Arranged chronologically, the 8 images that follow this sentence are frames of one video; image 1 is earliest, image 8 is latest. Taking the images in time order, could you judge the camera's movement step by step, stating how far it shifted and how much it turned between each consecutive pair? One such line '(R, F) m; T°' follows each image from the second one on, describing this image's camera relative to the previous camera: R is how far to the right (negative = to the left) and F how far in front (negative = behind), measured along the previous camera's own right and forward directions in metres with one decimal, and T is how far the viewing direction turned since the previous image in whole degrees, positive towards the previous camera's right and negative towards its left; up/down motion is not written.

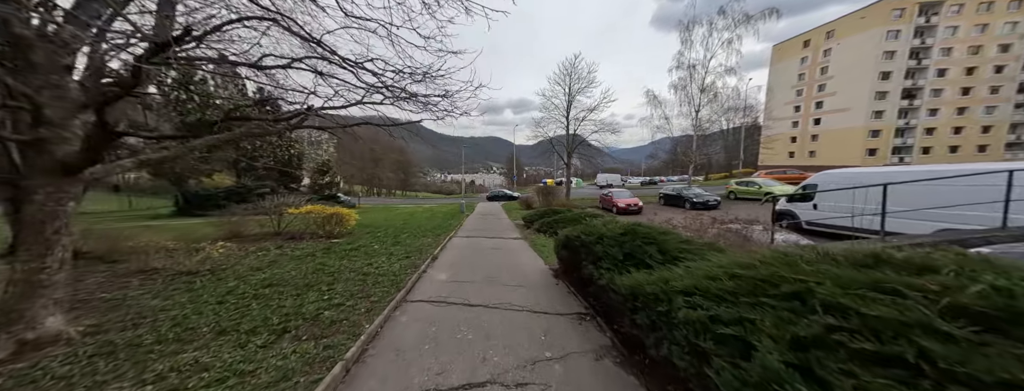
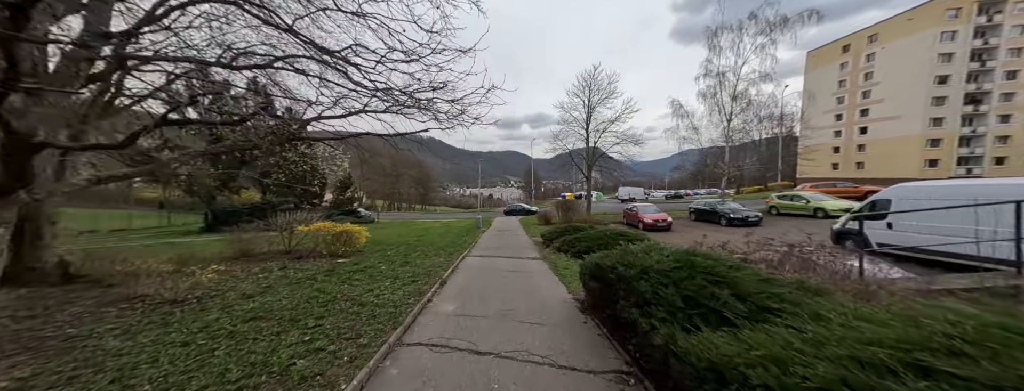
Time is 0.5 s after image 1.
(0.0, +0.7) m; -4°
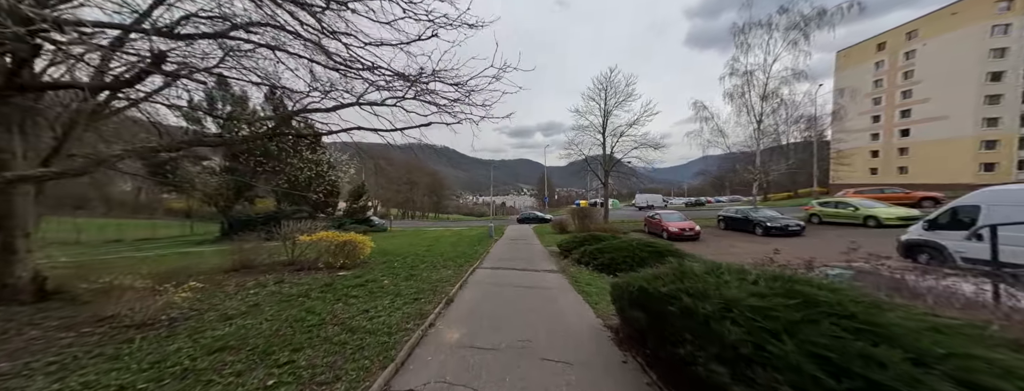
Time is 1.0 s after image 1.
(-0.1, +0.7) m; -3°
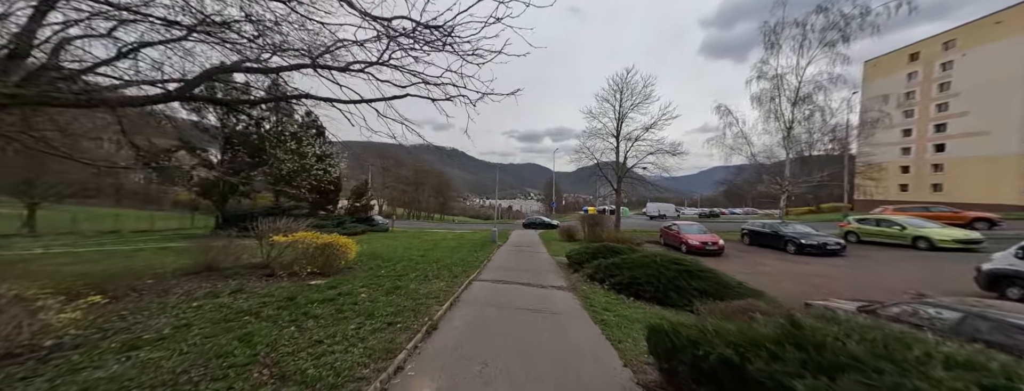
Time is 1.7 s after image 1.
(0.0, +1.1) m; -2°
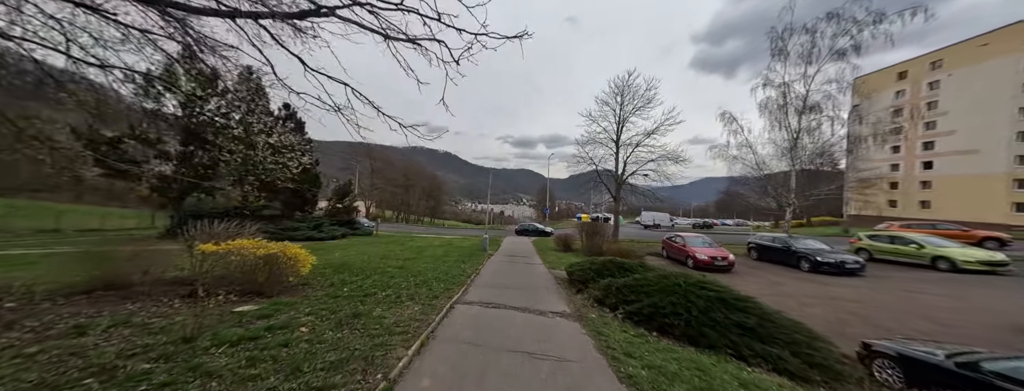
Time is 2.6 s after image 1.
(-0.1, +1.3) m; +2°
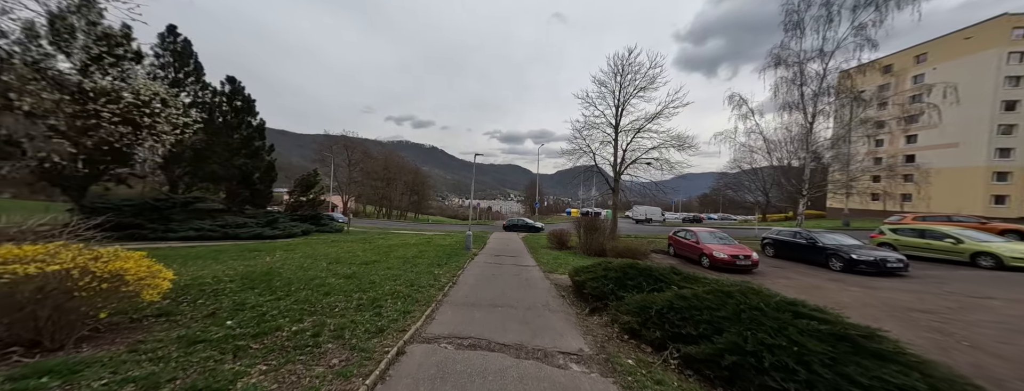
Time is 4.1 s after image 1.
(0.0, +2.2) m; +3°
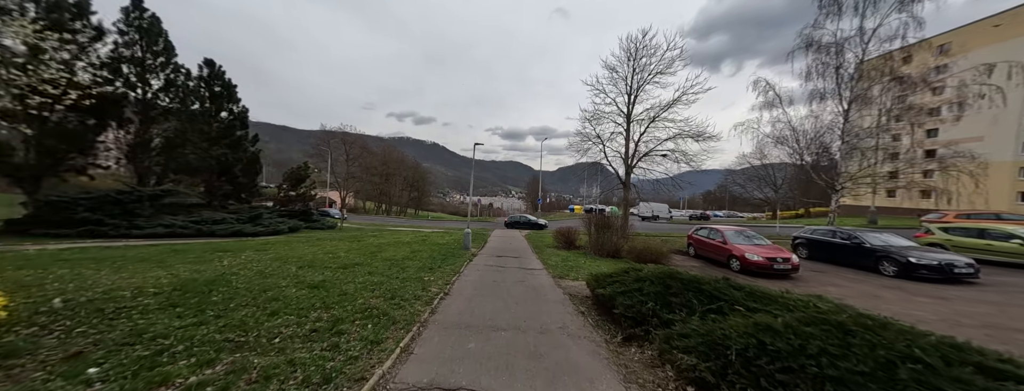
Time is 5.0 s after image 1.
(-0.1, +1.3) m; 0°
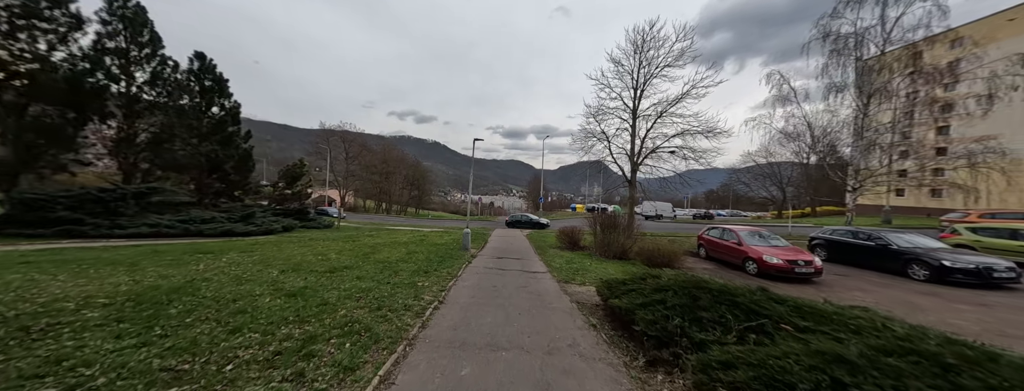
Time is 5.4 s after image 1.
(0.0, +0.6) m; 0°
